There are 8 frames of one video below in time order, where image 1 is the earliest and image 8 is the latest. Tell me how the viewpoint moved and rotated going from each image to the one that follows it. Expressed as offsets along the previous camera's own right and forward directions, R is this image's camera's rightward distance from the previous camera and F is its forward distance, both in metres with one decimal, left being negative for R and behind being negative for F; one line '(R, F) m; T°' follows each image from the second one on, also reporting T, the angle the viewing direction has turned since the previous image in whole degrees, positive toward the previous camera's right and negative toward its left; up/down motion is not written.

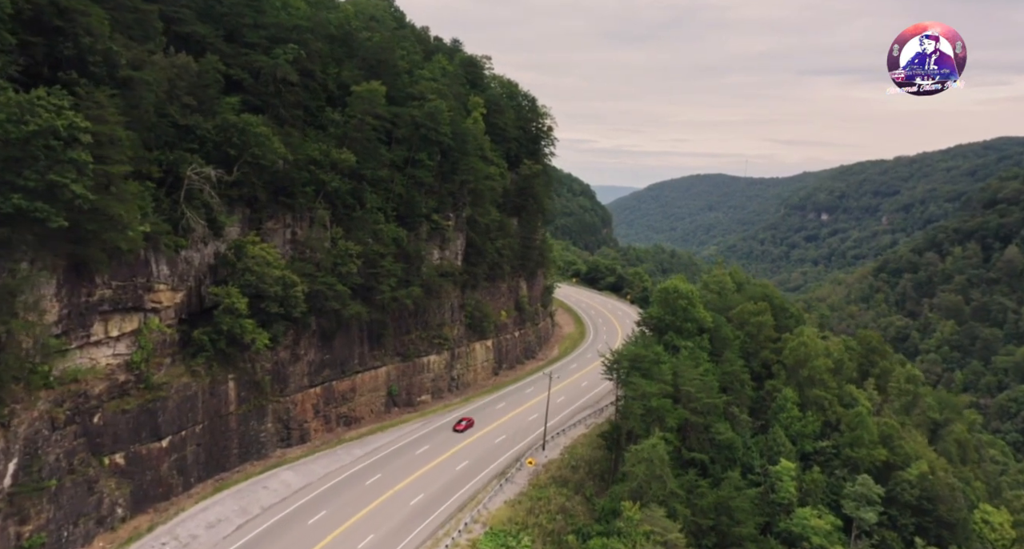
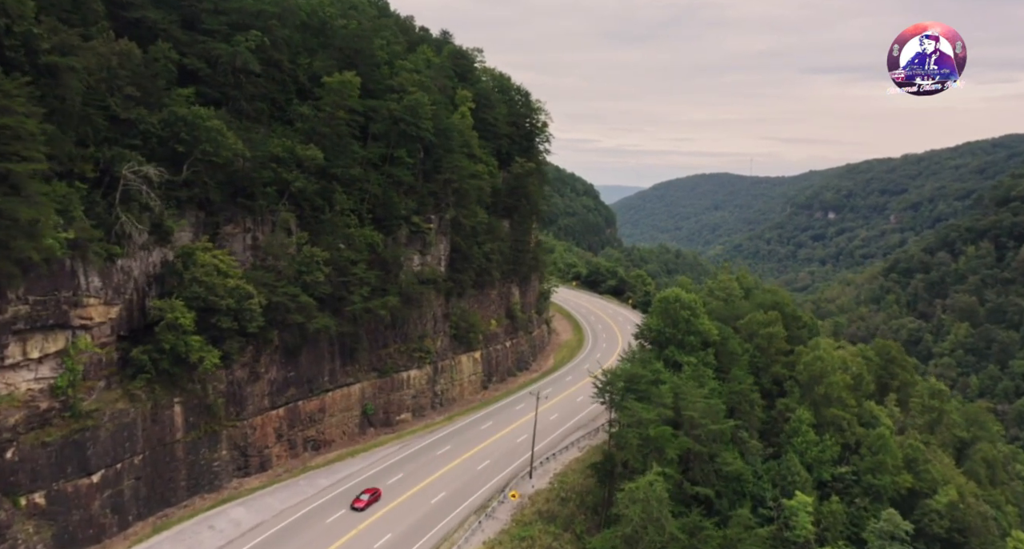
(+1.1, +4.3) m; 0°
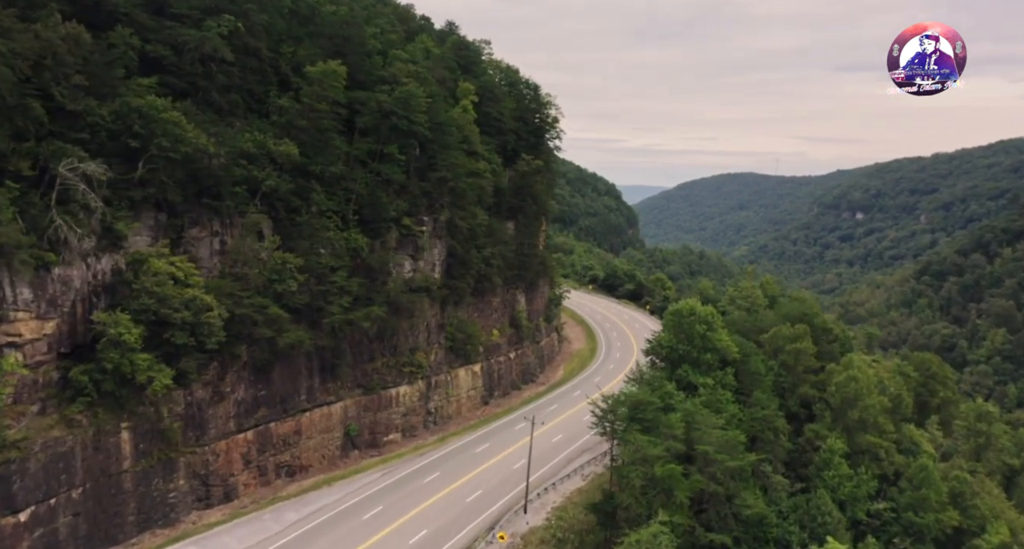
(+1.3, +4.2) m; -2°
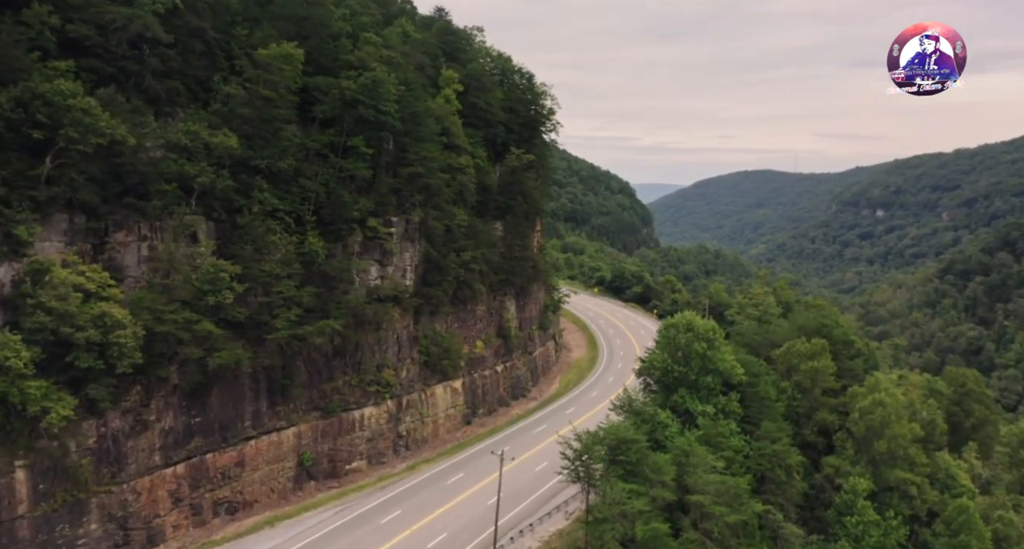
(+1.9, +4.9) m; -1°
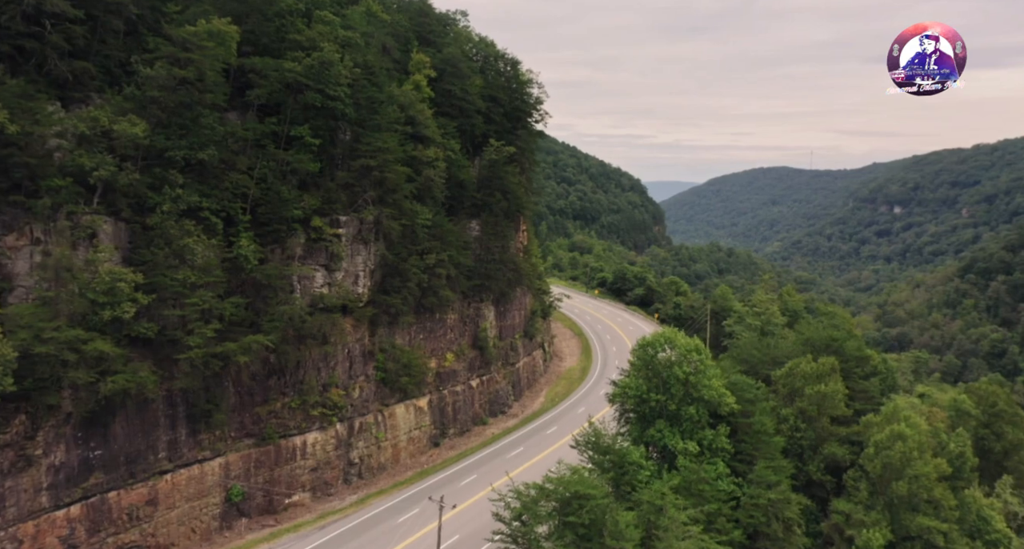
(+2.2, +4.8) m; -1°
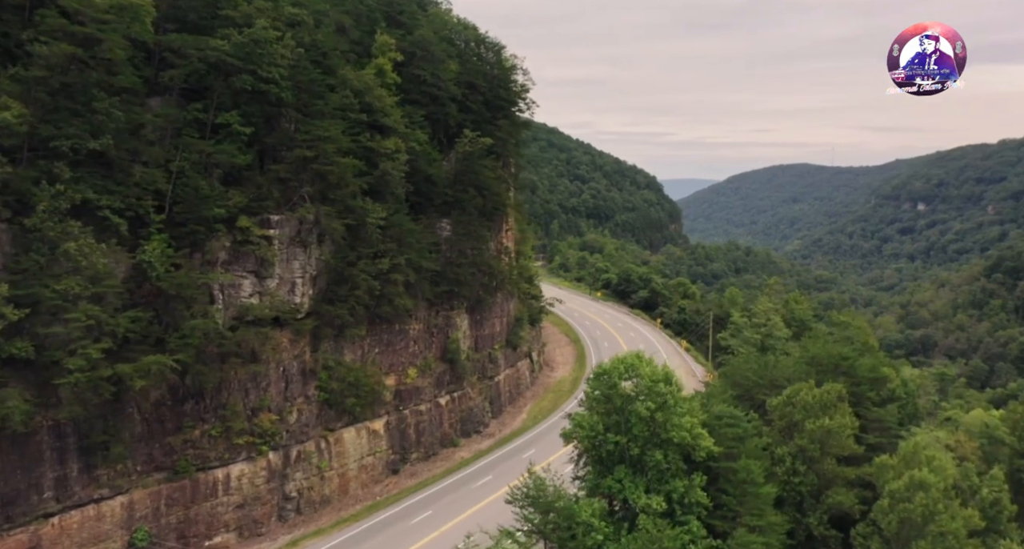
(+2.4, +4.7) m; -1°
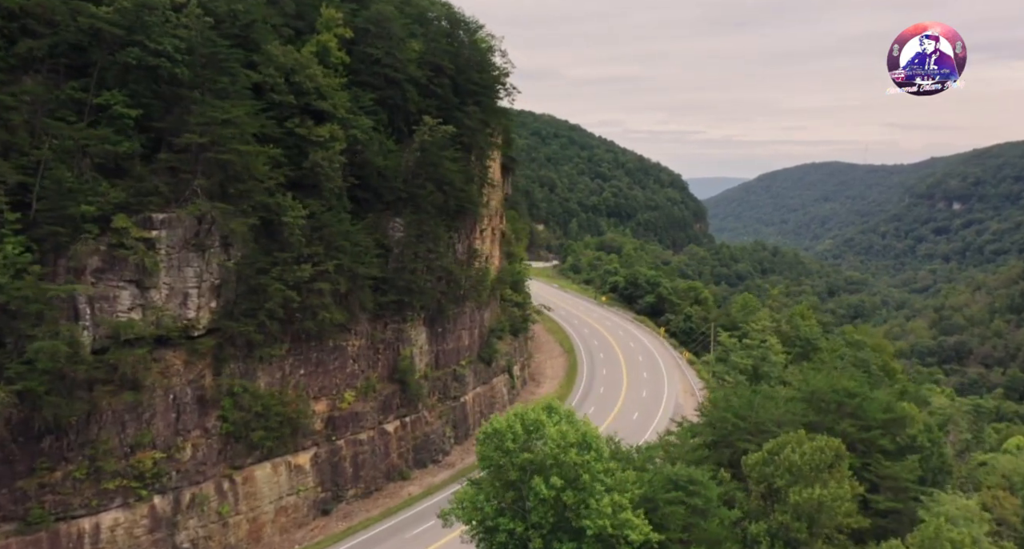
(+3.0, +5.5) m; -2°
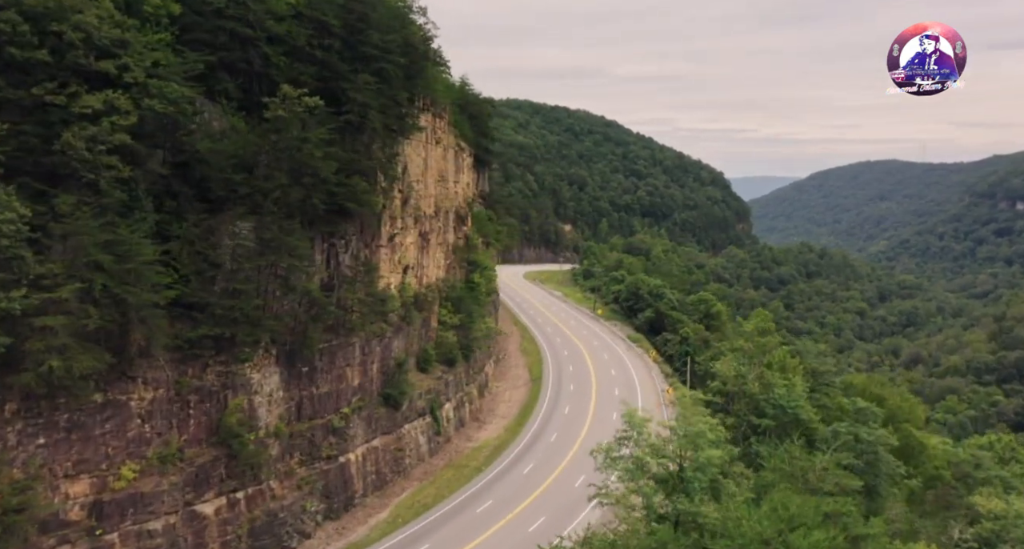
(+5.8, +10.0) m; -3°
